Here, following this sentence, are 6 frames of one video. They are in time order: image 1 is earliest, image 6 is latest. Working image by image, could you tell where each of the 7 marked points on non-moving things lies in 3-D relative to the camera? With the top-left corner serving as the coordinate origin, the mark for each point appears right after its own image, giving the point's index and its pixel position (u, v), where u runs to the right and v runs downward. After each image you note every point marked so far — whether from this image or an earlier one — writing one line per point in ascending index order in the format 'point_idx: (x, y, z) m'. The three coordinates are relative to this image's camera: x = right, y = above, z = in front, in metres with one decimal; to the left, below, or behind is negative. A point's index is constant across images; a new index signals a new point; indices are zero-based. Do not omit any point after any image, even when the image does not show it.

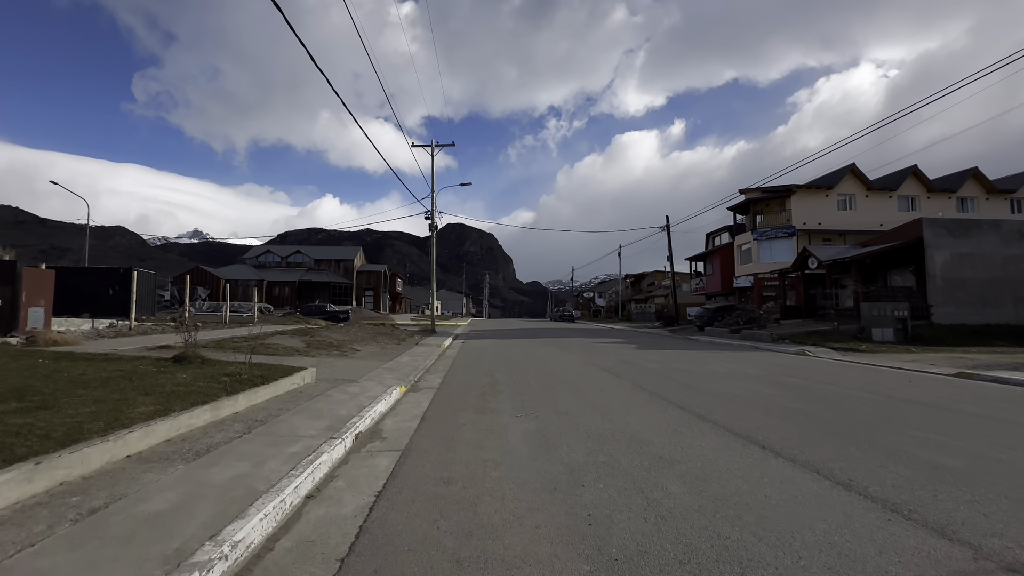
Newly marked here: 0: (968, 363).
0: (+16.6, -2.8, +17.0) m
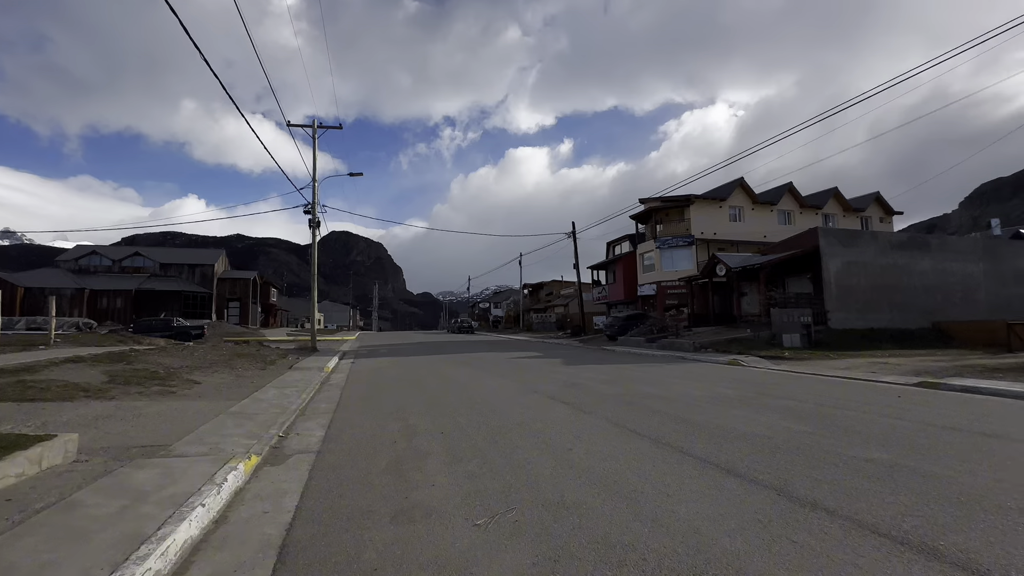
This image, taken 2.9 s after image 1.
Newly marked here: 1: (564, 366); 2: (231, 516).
0: (+13.8, -2.9, +16.6) m
1: (+2.2, -3.3, +19.5) m
2: (-2.9, -2.3, +4.7) m
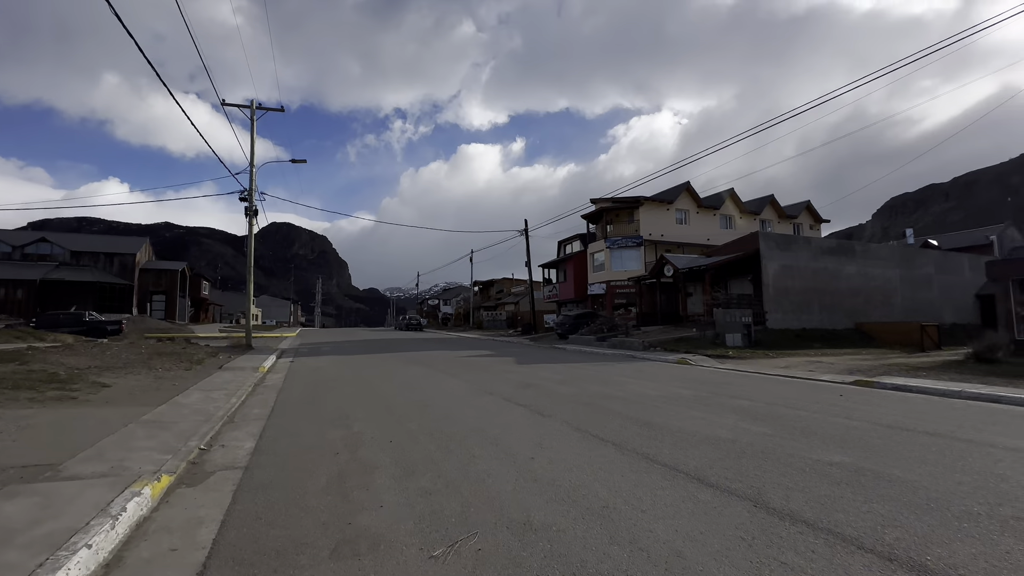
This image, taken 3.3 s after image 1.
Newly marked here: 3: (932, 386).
0: (+12.0, -3.0, +17.4) m
1: (+0.2, -3.2, +19.1) m
2: (-3.2, -2.2, +3.9) m
3: (+11.7, -2.7, +12.9) m
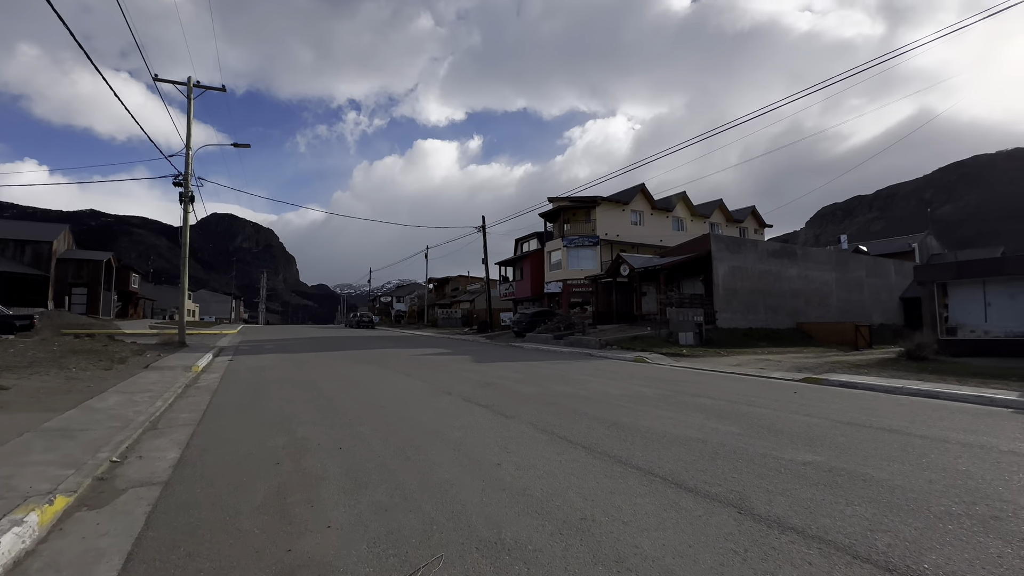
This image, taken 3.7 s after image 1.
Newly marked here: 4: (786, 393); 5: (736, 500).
0: (+10.4, -3.0, +18.0) m
1: (-1.5, -3.0, +18.5) m
2: (-3.4, -2.1, +3.0) m
3: (+10.5, -2.8, +13.5) m
4: (+6.8, -2.6, +11.5) m
5: (+2.2, -2.1, +4.6) m
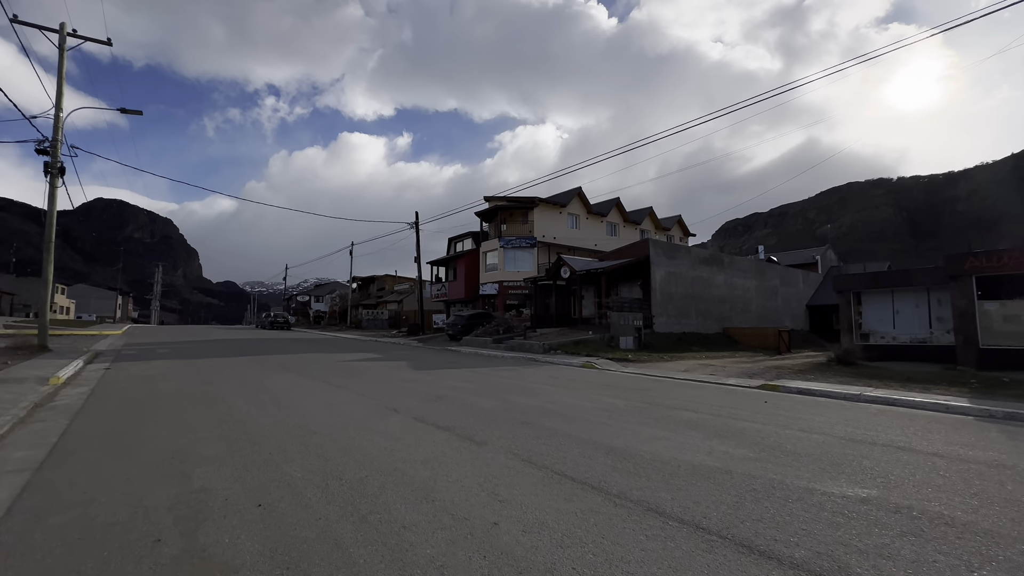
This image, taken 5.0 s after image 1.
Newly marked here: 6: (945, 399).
0: (+8.4, -3.2, +18.0) m
1: (-3.5, -3.0, +16.6) m
2: (-2.9, -1.9, +1.0) m
3: (+9.2, -2.9, +13.5) m
4: (+5.8, -2.7, +11.0) m
5: (+2.4, -2.1, +3.4) m
6: (+11.1, -2.8, +11.9) m
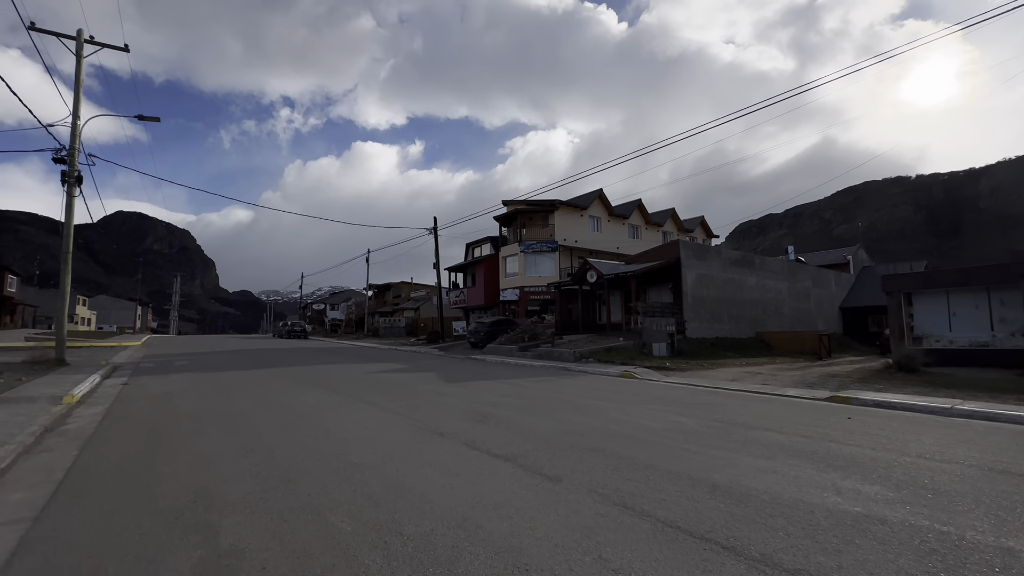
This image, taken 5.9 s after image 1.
0: (+9.6, -3.3, +16.7) m
1: (-2.2, -3.2, +15.6) m
2: (-2.1, -2.0, 0.0) m
3: (+10.3, -3.0, +12.2) m
4: (+6.9, -2.7, +9.7) m
5: (+3.2, -2.1, +2.2) m
6: (+12.2, -2.8, +10.5) m
